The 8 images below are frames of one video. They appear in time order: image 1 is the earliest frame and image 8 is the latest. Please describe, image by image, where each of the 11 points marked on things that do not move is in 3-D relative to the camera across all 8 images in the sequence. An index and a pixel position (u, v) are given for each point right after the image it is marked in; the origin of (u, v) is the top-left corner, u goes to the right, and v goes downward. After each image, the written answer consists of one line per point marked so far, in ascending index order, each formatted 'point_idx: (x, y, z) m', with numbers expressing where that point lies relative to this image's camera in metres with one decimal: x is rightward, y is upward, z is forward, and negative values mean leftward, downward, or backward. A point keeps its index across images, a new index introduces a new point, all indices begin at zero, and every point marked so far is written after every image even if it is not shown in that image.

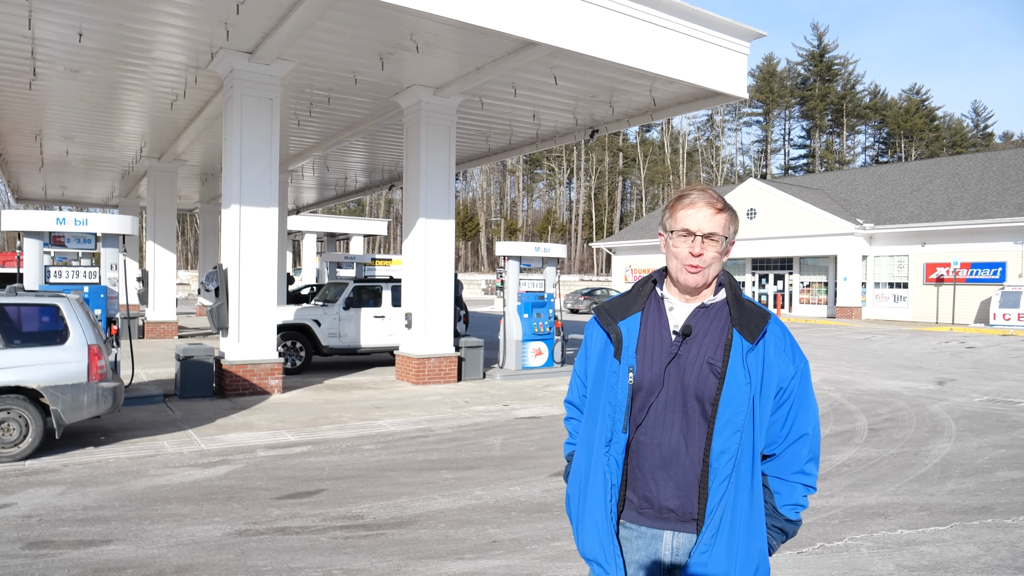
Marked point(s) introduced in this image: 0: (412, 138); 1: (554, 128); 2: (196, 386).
0: (-1.9, +2.9, +13.6) m
1: (+1.0, +3.8, +16.9) m
2: (-5.0, -1.6, +11.4) m
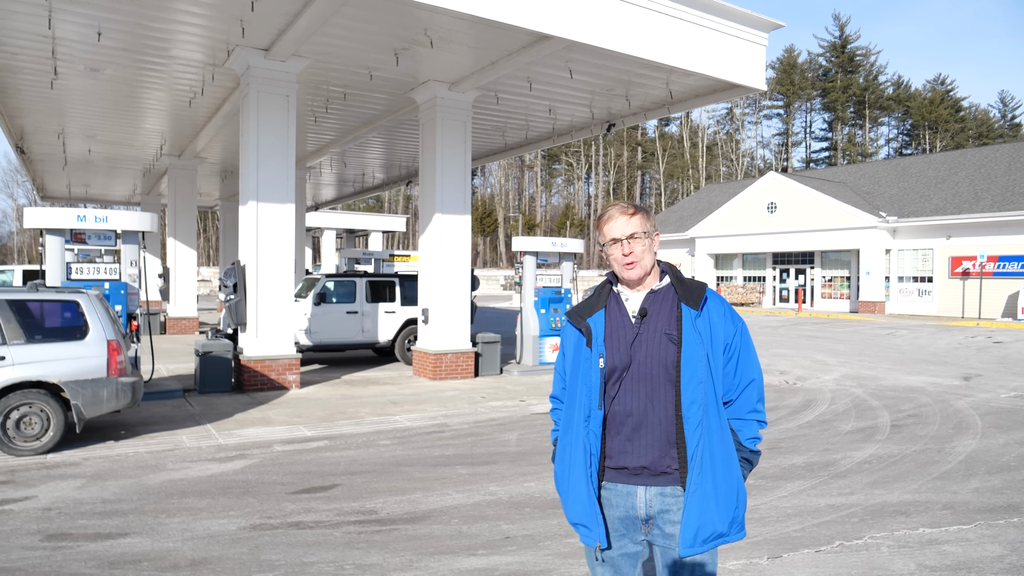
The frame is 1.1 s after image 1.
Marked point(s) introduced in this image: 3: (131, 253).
0: (-1.6, +3.0, +13.6) m
1: (+1.4, +3.9, +16.8) m
2: (-4.8, -1.5, +11.5) m
3: (-6.0, +0.5, +11.1) m
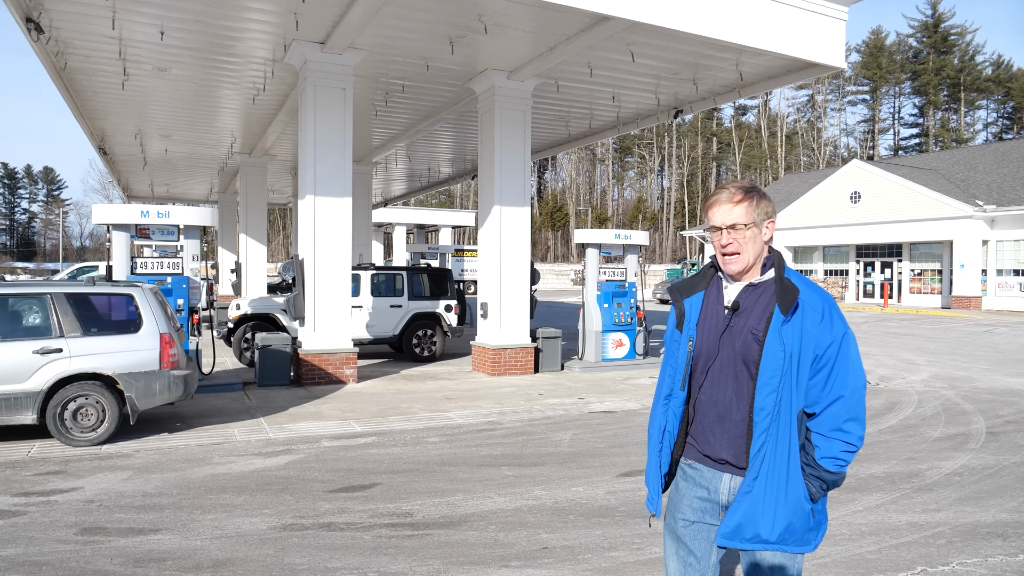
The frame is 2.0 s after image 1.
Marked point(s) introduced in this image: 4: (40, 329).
0: (-0.5, +3.1, +13.3) m
1: (+2.8, +4.1, +16.2) m
2: (-3.9, -1.4, +11.6) m
3: (-5.1, +0.6, +11.3) m
4: (-5.0, -0.4, +7.6) m
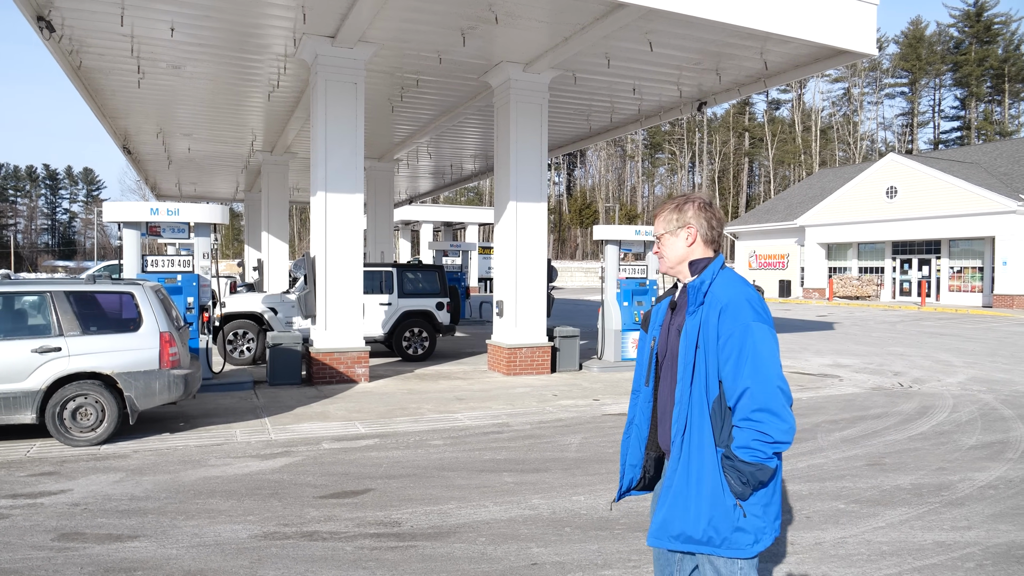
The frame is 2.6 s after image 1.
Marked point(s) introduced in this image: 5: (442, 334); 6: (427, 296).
0: (-0.2, +3.1, +13.0) m
1: (+3.2, +4.1, +15.7) m
2: (-3.6, -1.4, +11.4) m
3: (-4.8, +0.7, +11.2) m
4: (-5.0, -0.4, +7.5) m
5: (-1.5, -0.9, +14.3) m
6: (-1.8, -0.2, +14.3) m
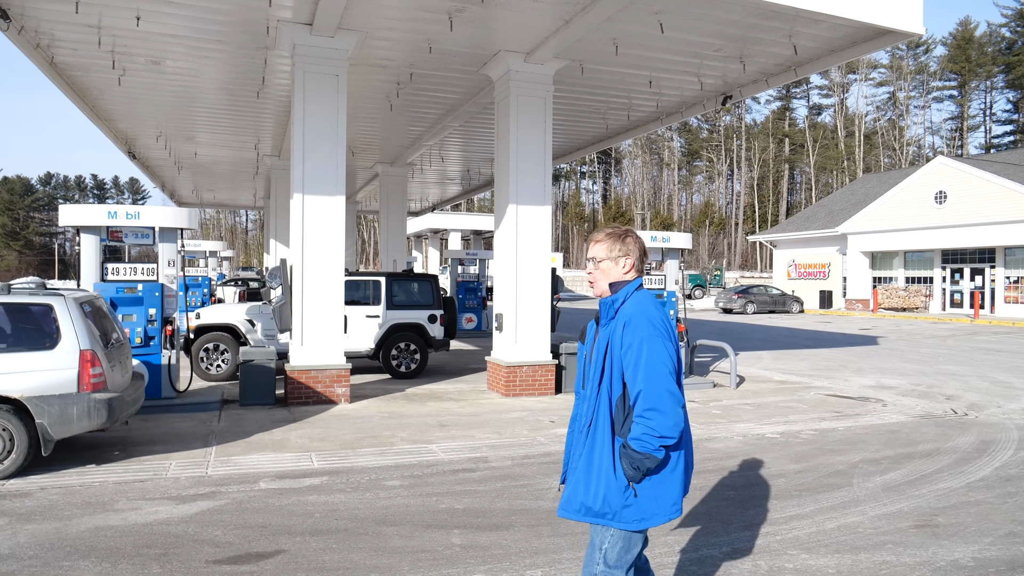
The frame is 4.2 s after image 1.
0: (-0.2, +2.9, +11.9) m
1: (+3.4, +3.9, +14.4) m
2: (-3.7, -1.5, +10.4) m
3: (-4.9, +0.5, +10.3) m
4: (-5.2, -0.5, +6.5) m
5: (-1.4, -1.1, +13.2) m
6: (-1.7, -0.4, +13.2) m
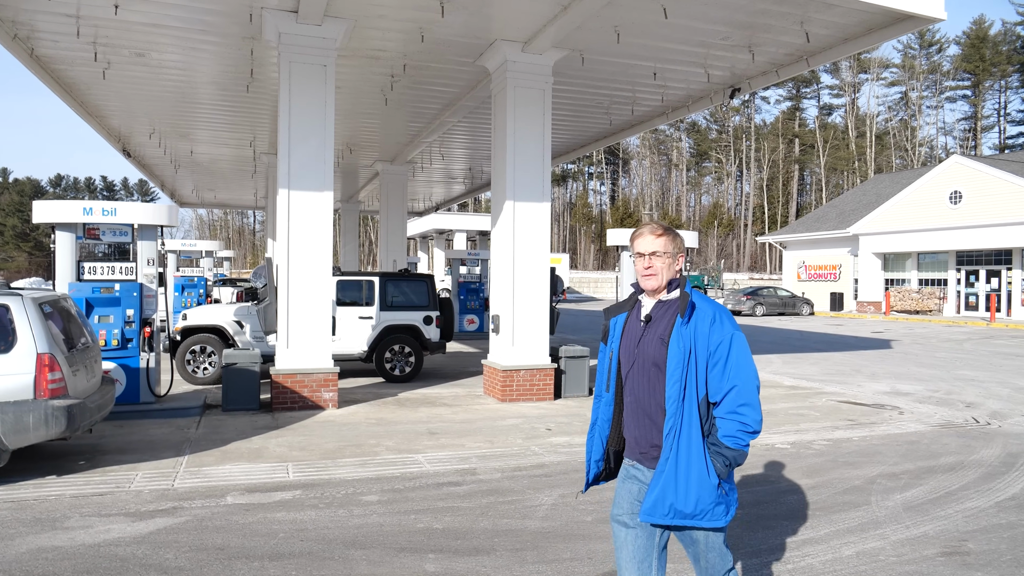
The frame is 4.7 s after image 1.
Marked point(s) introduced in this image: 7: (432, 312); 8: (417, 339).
0: (-0.2, +2.9, +11.4) m
1: (+3.4, +3.8, +13.9) m
2: (-3.8, -1.5, +9.9) m
3: (-5.0, +0.5, +9.8) m
4: (-5.4, -0.5, +6.1) m
5: (-1.5, -1.1, +12.7) m
6: (-1.7, -0.4, +12.7) m
7: (-1.4, -0.4, +12.8) m
8: (-1.7, -0.9, +12.7) m
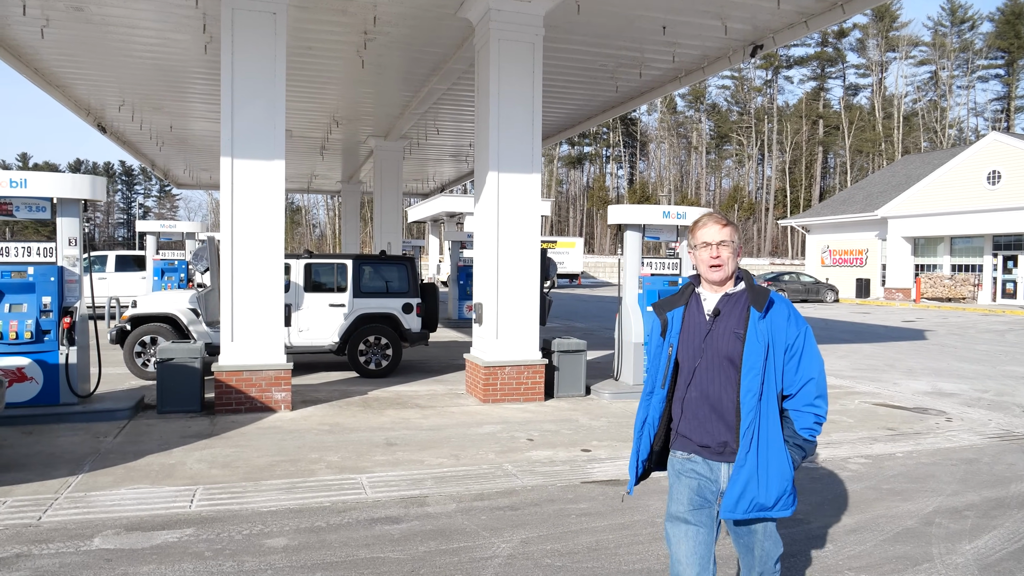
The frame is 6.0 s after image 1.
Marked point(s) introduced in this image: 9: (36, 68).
0: (-0.4, +3.1, +9.9) m
1: (+3.2, +4.1, +12.3) m
2: (-4.0, -1.3, +8.6) m
3: (-5.2, +0.7, +8.5) m
4: (-5.7, -0.4, +4.8) m
5: (-1.7, -0.9, +11.3) m
6: (-1.9, -0.1, +11.3) m
7: (-1.6, -0.2, +11.4) m
8: (-1.8, -0.7, +11.3) m
9: (-9.1, +4.3, +13.6) m
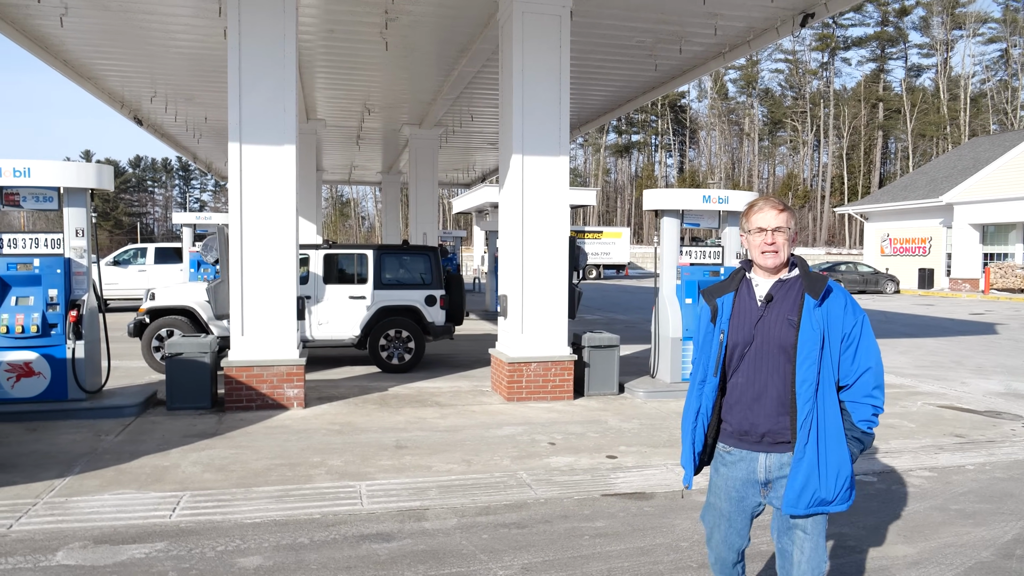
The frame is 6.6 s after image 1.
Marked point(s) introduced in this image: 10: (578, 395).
0: (-0.1, +3.3, +9.3) m
1: (+3.7, +4.3, +11.4) m
2: (-3.8, -1.2, +8.3) m
3: (-5.0, +0.8, +8.2) m
4: (-5.7, -0.3, +4.6) m
5: (-1.2, -0.8, +10.8) m
6: (-1.5, 0.0, +10.8) m
7: (-1.2, 0.0, +10.9) m
8: (-1.4, -0.5, +10.8) m
9: (-8.5, +4.4, +13.6) m
10: (+0.9, -1.4, +9.6) m
